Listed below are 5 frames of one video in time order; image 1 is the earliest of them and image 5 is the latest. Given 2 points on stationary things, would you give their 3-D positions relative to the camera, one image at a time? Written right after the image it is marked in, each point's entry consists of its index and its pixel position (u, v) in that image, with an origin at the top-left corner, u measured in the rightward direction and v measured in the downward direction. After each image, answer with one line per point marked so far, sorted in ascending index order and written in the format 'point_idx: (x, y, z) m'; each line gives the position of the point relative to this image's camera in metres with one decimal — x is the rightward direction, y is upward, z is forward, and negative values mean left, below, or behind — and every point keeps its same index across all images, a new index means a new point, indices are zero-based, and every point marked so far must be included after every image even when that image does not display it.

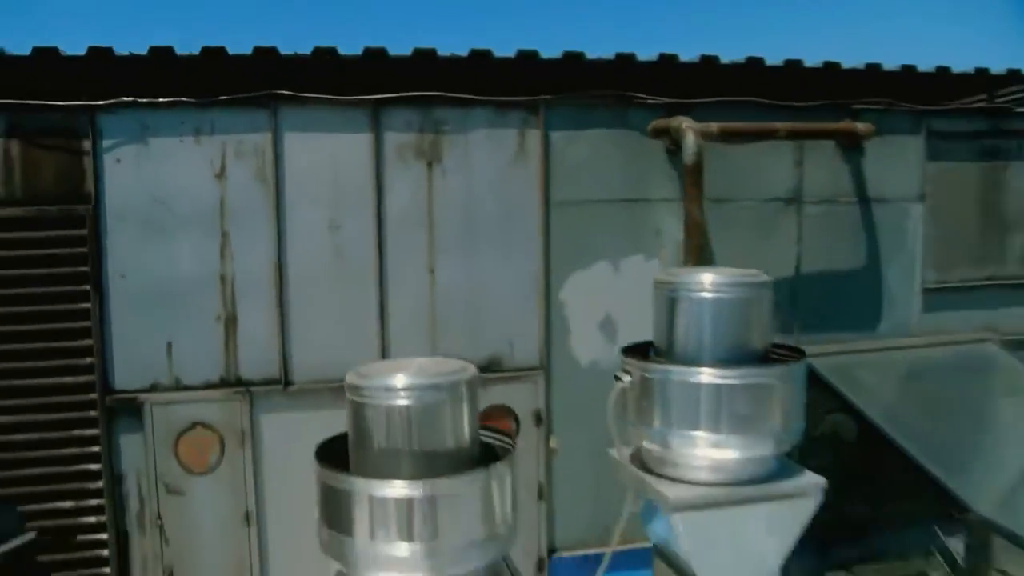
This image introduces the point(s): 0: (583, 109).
0: (+0.4, +1.1, +5.3) m
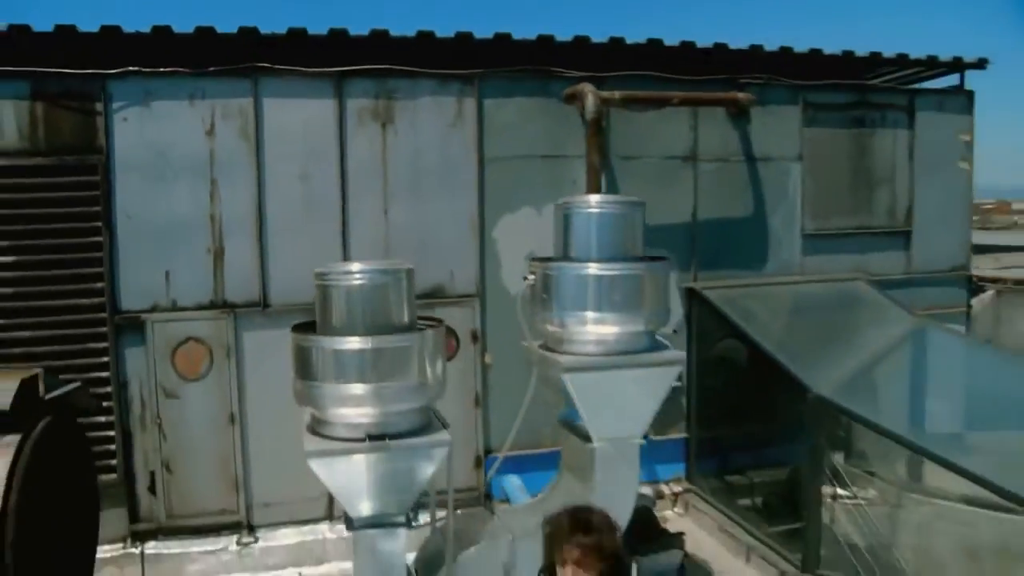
0: (0.0, +1.6, +6.4) m
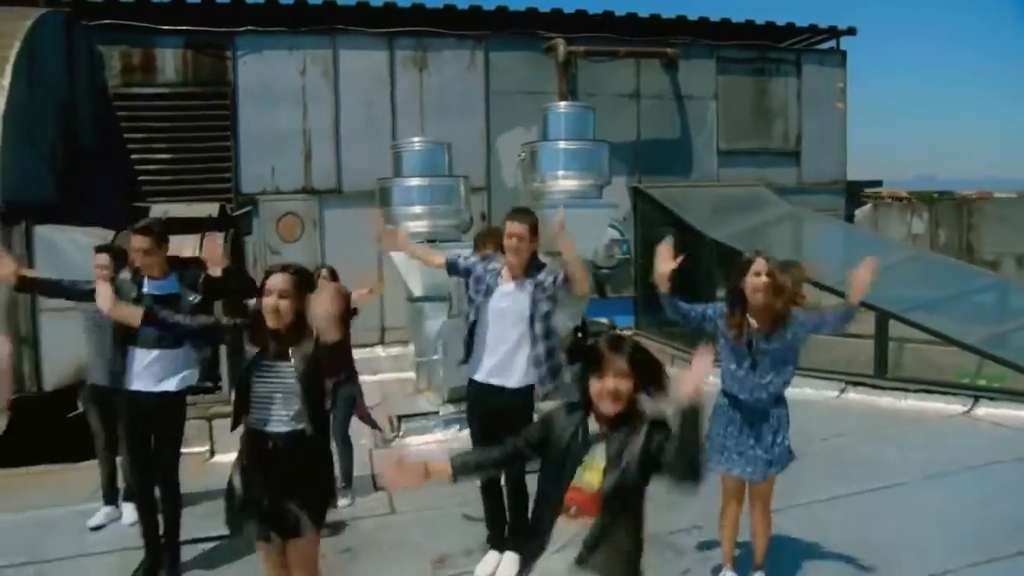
0: (0.0, +2.7, +9.2) m
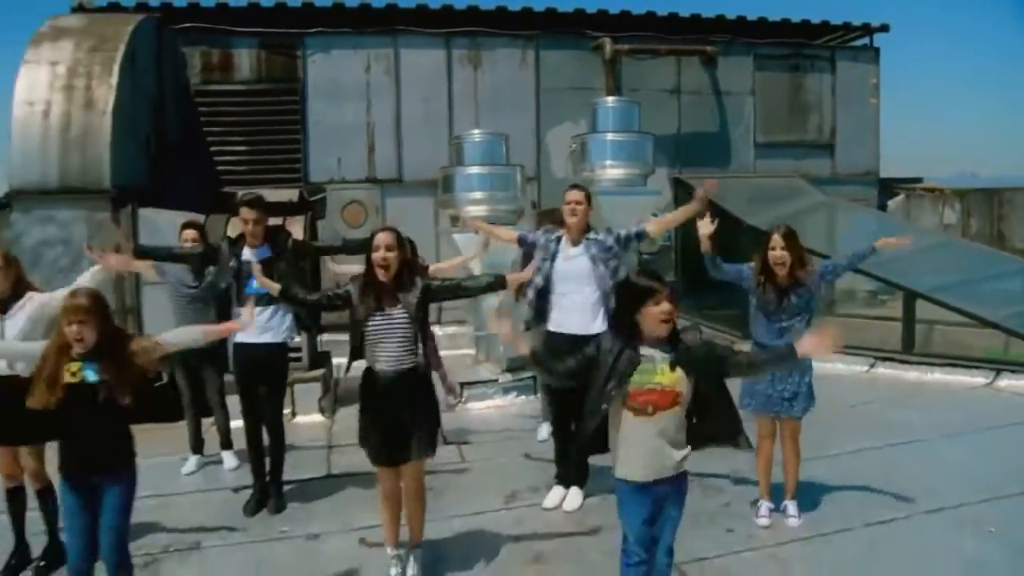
0: (+0.5, +2.9, +9.8) m
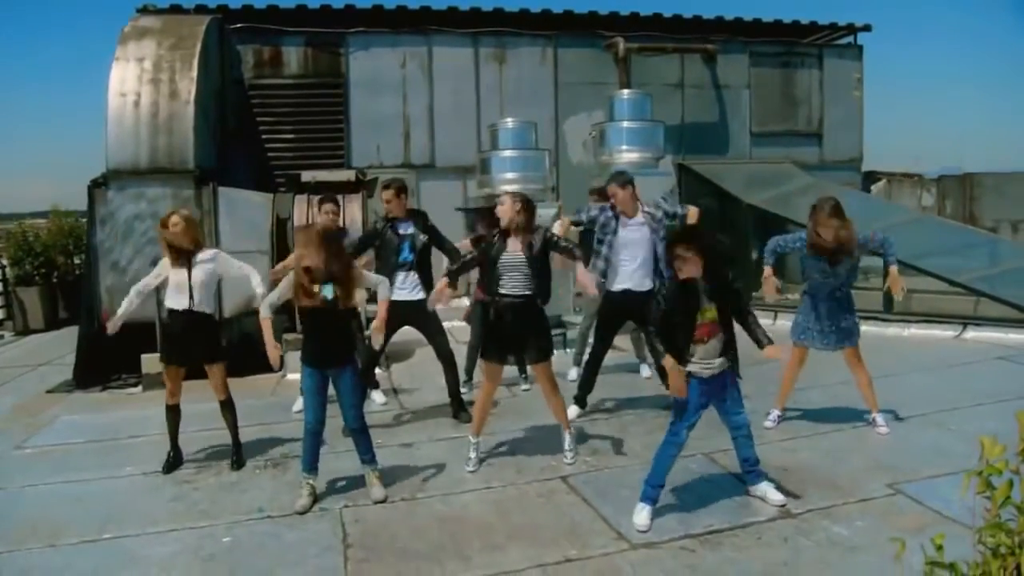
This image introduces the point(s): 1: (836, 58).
0: (+0.8, +3.2, +10.8) m
1: (+4.6, +3.2, +12.0) m
